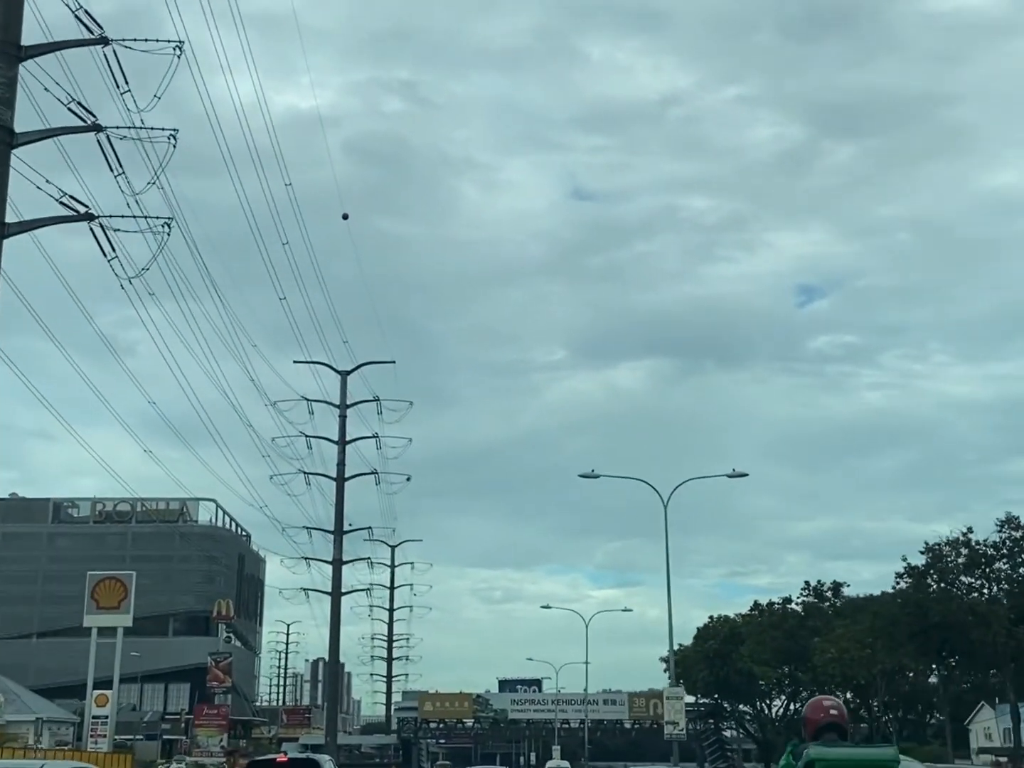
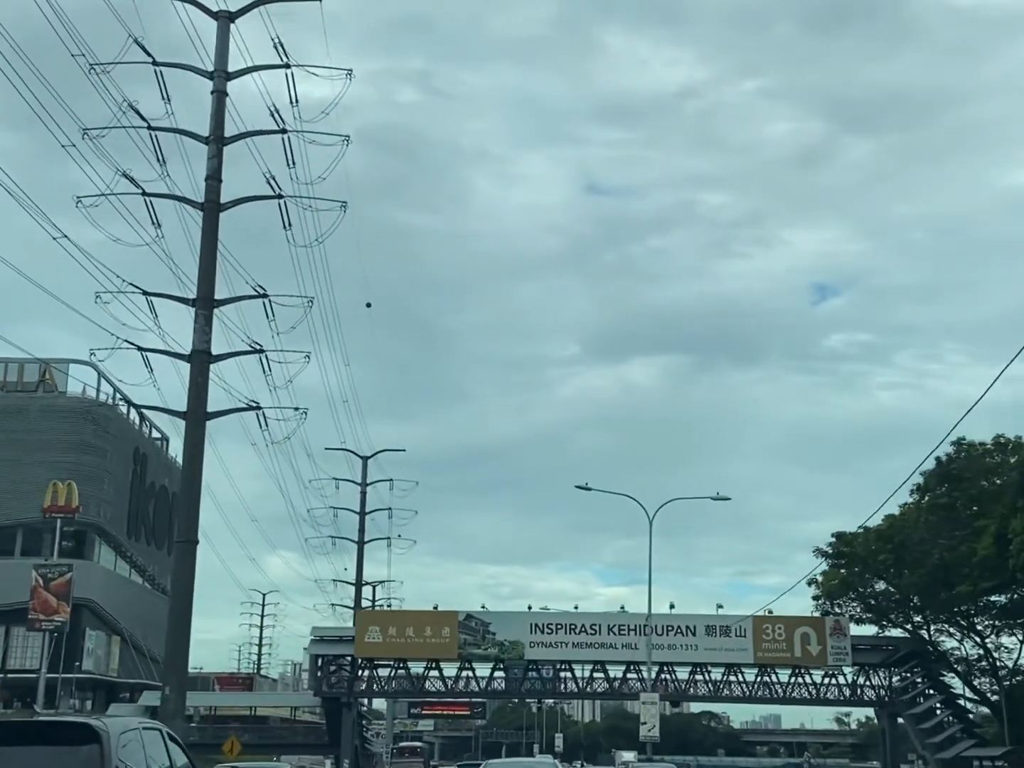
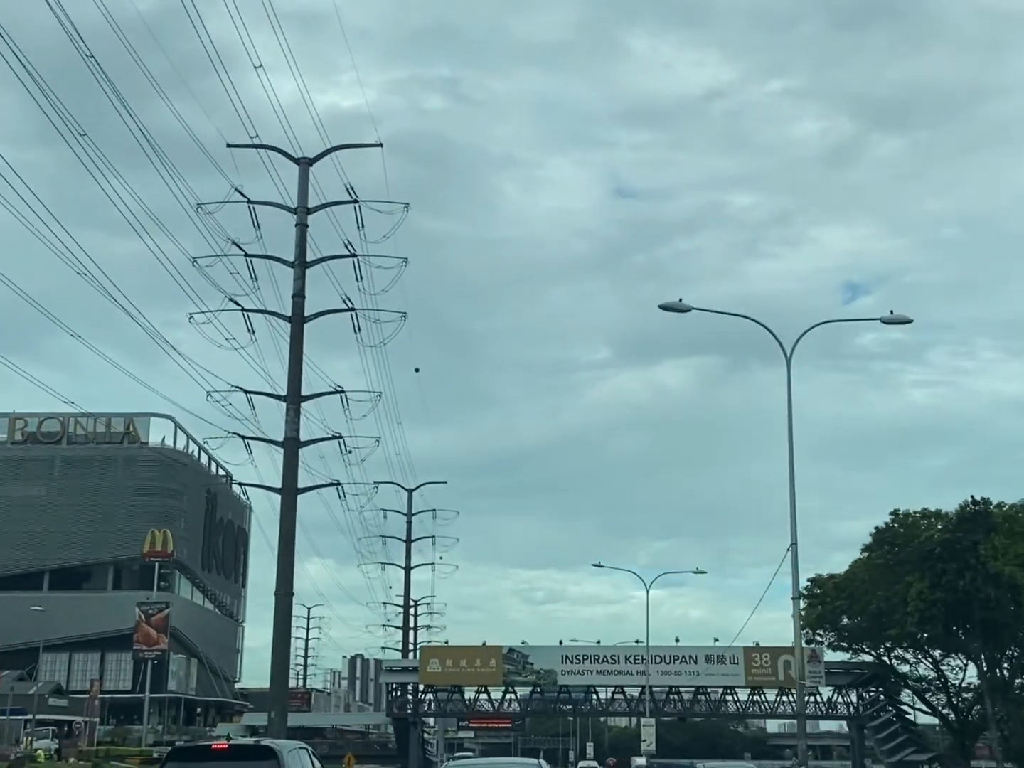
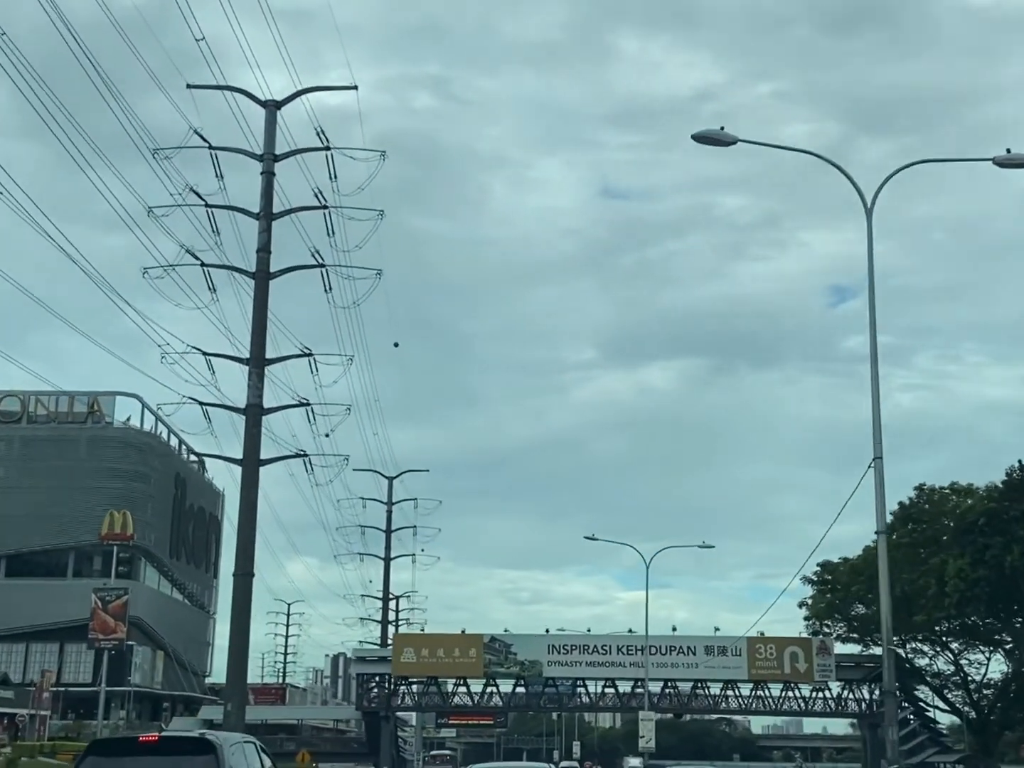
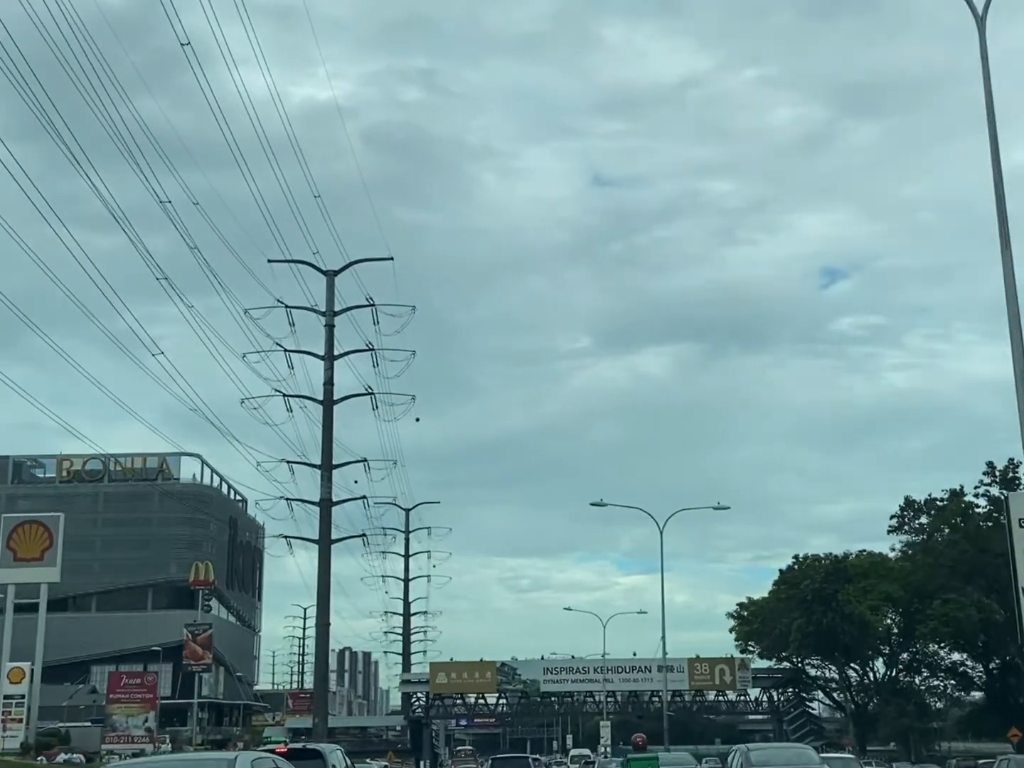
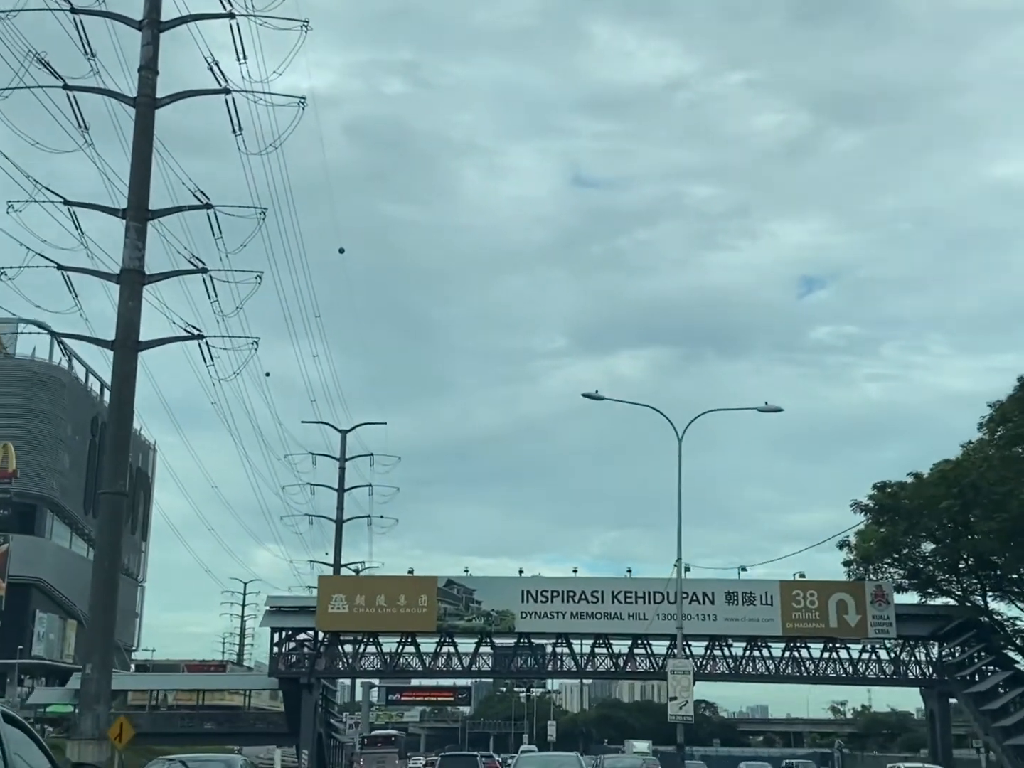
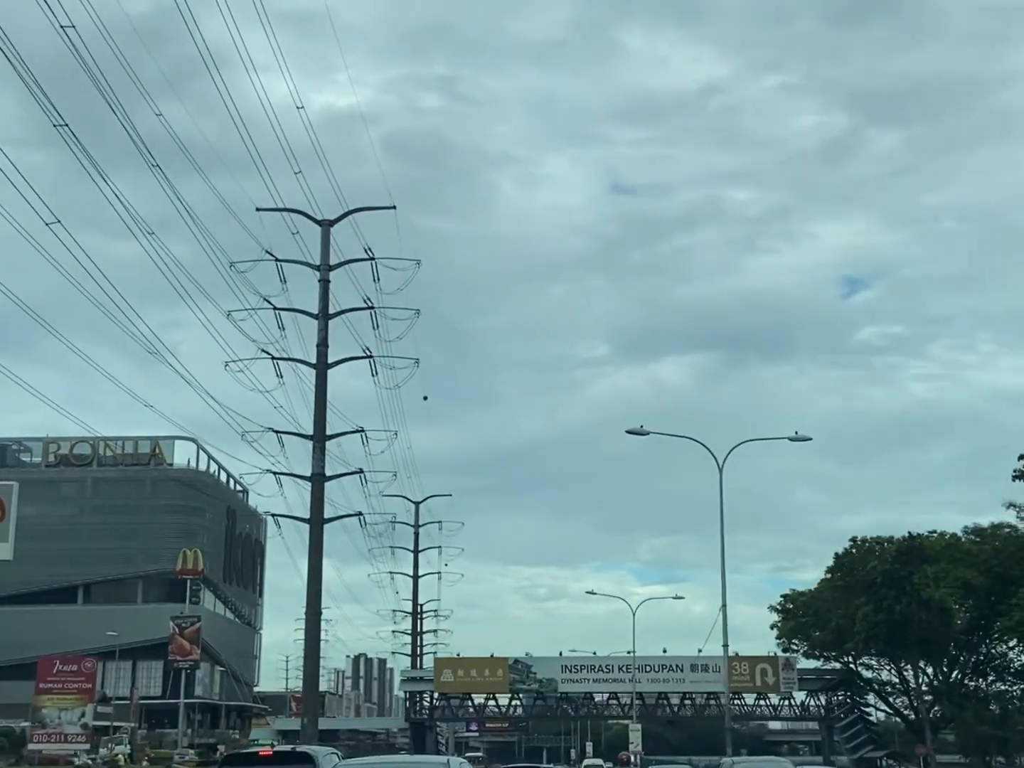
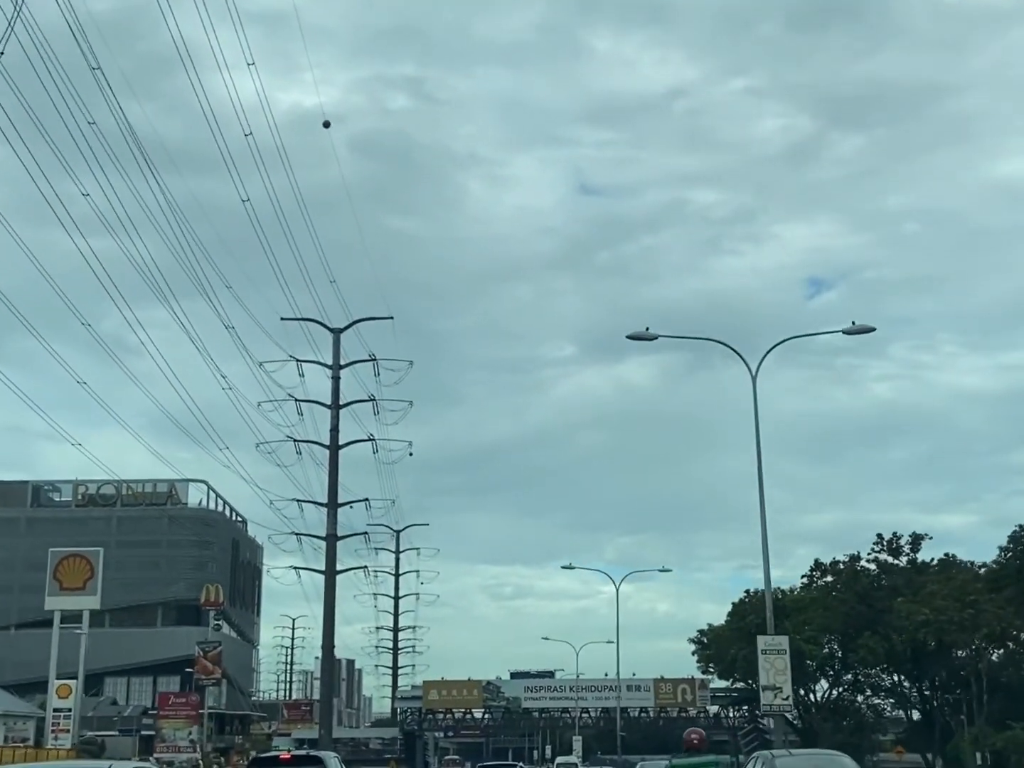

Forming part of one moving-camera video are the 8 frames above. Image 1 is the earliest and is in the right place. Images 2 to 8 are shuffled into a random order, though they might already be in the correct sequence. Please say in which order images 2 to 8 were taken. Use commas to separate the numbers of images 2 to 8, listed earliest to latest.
8, 5, 7, 3, 4, 2, 6
